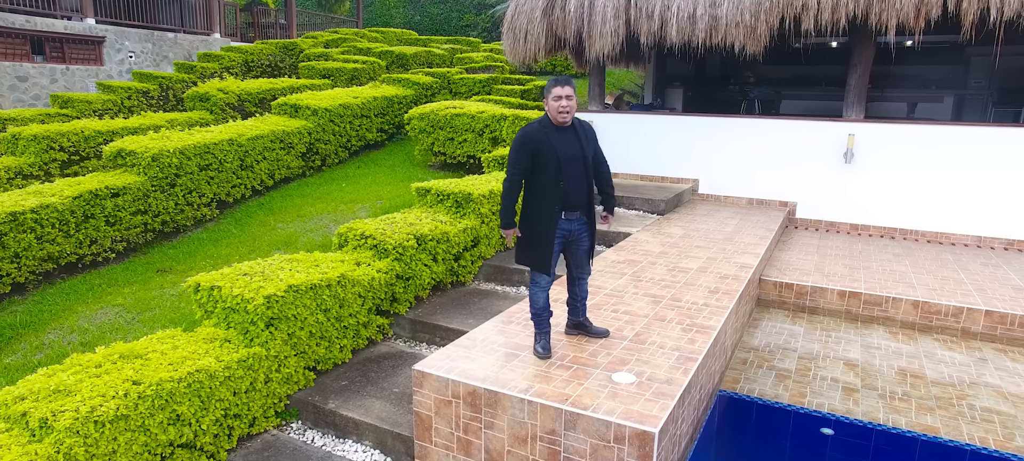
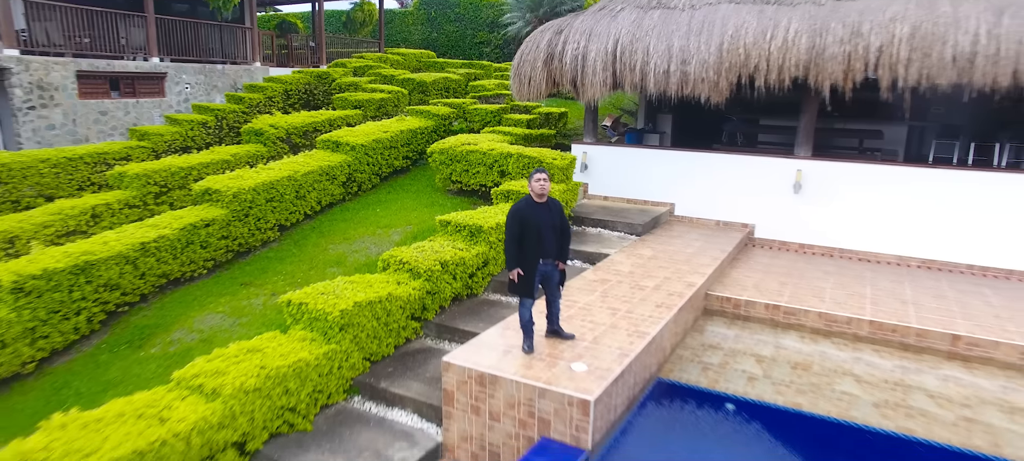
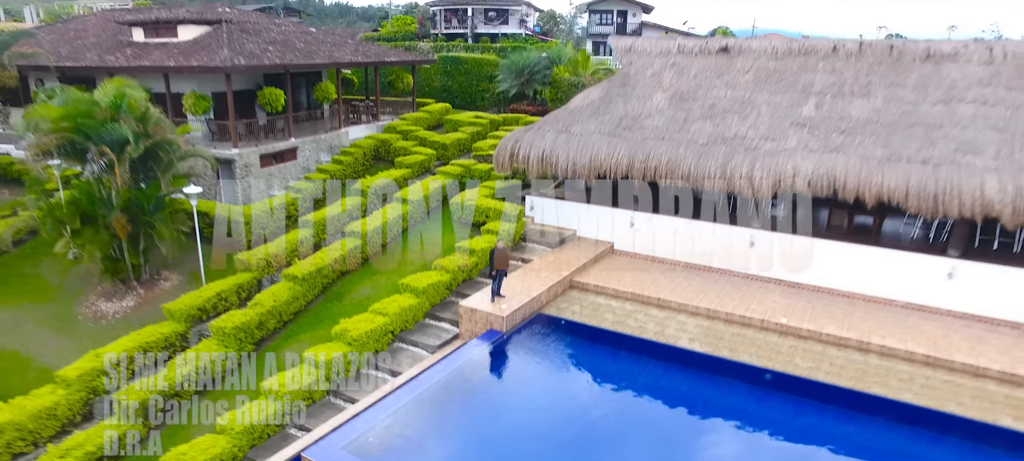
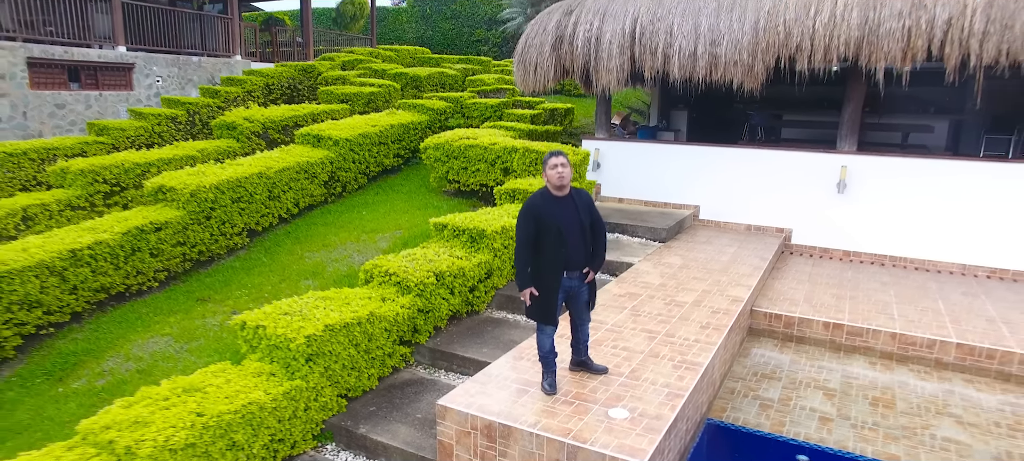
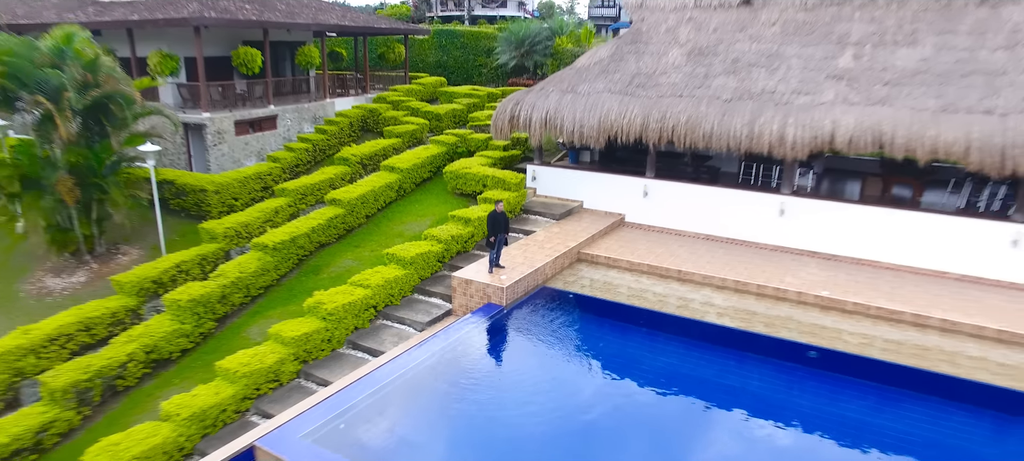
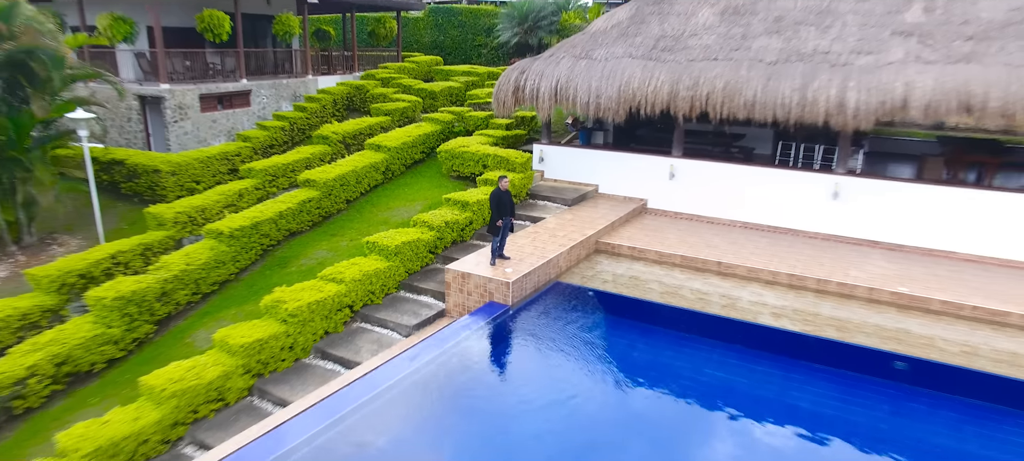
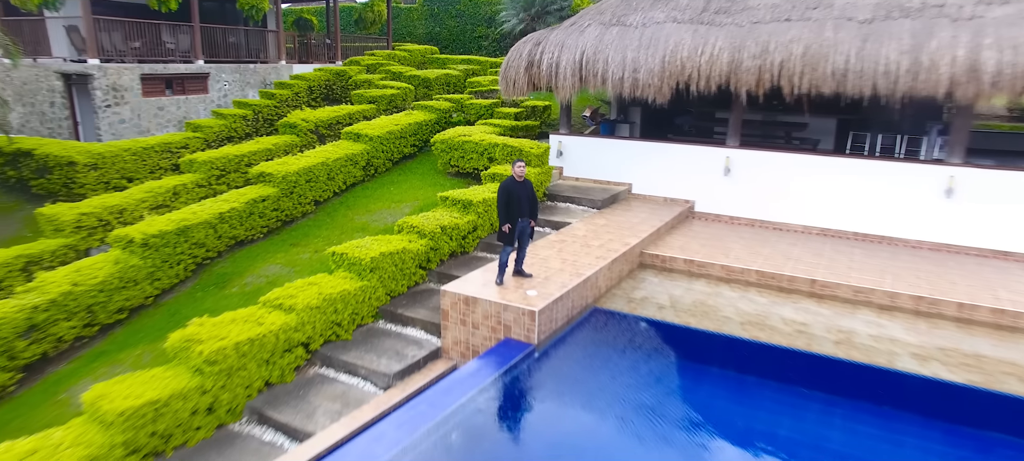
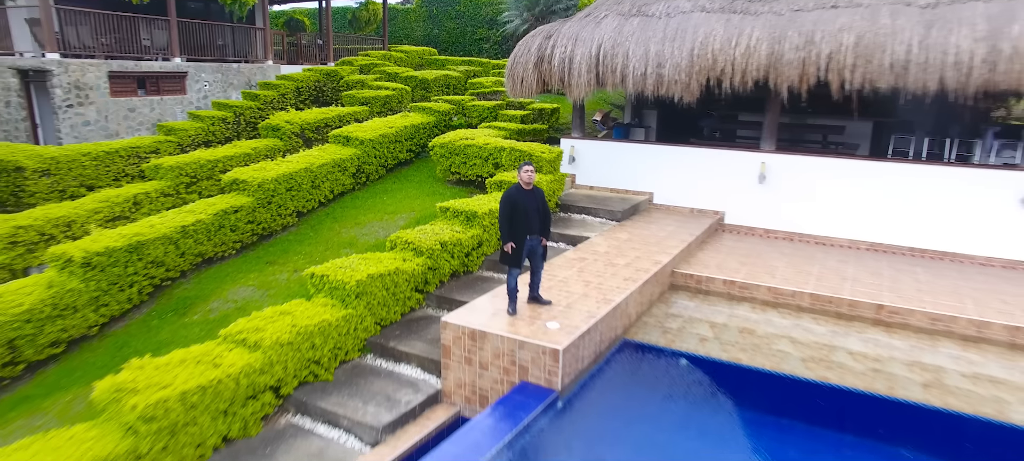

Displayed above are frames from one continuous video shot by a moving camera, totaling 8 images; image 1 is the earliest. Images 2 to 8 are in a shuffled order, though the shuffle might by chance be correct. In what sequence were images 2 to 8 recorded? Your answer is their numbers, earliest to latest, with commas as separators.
4, 2, 8, 7, 6, 5, 3
